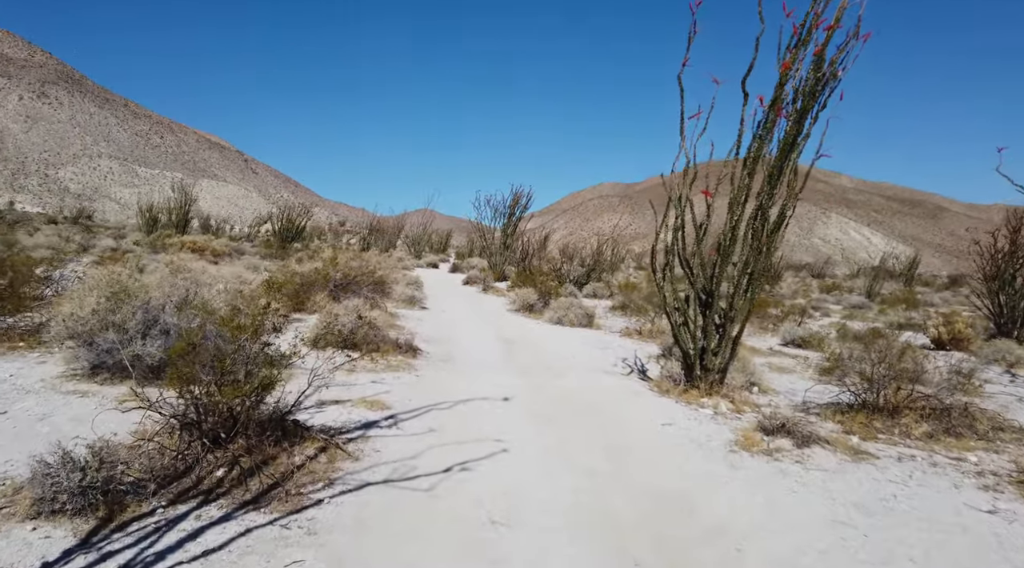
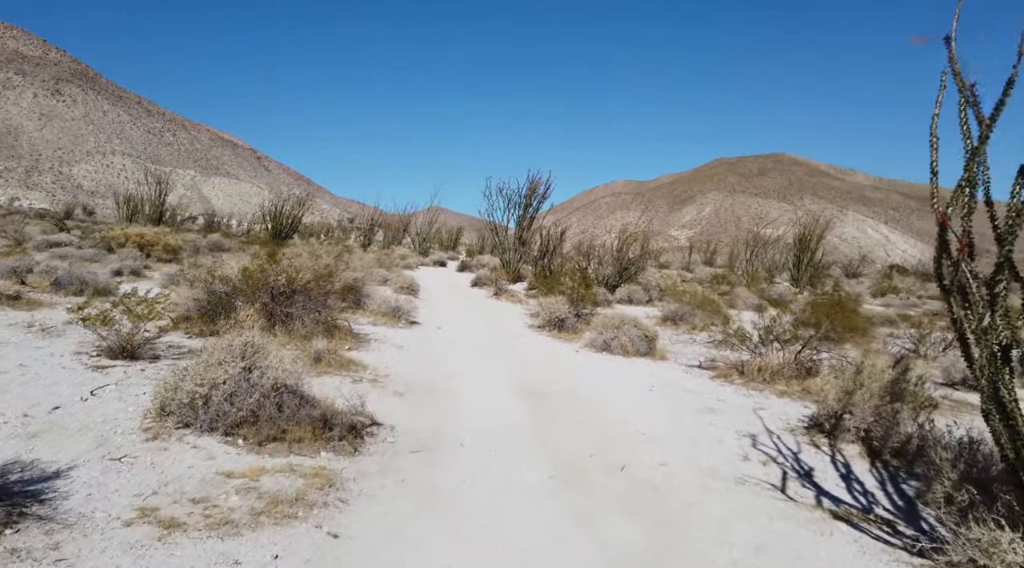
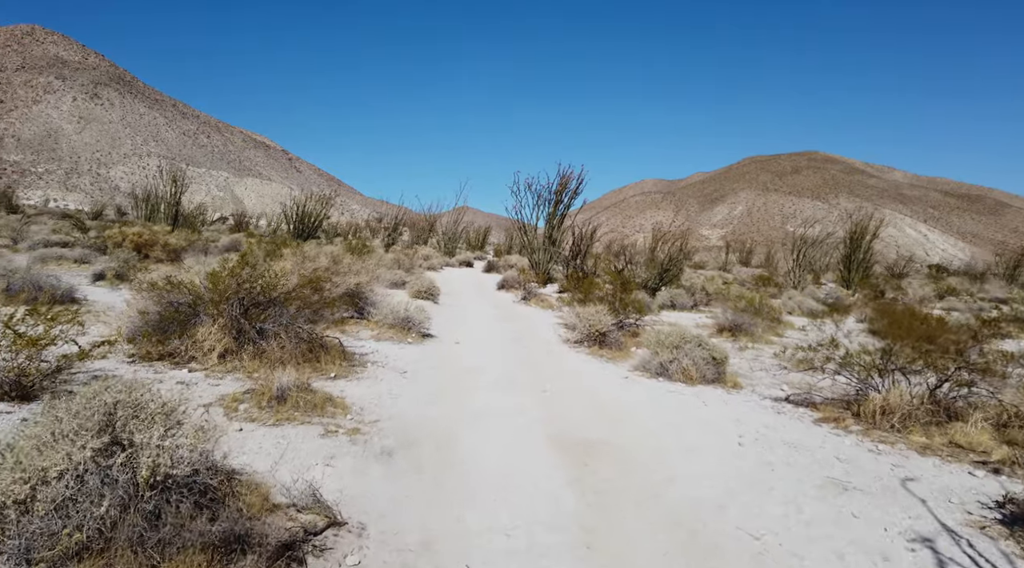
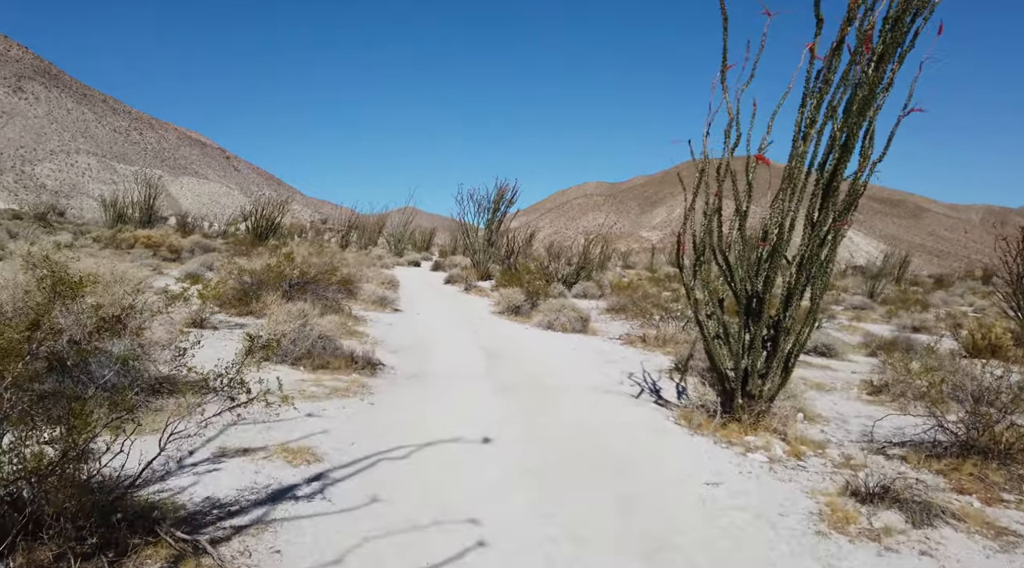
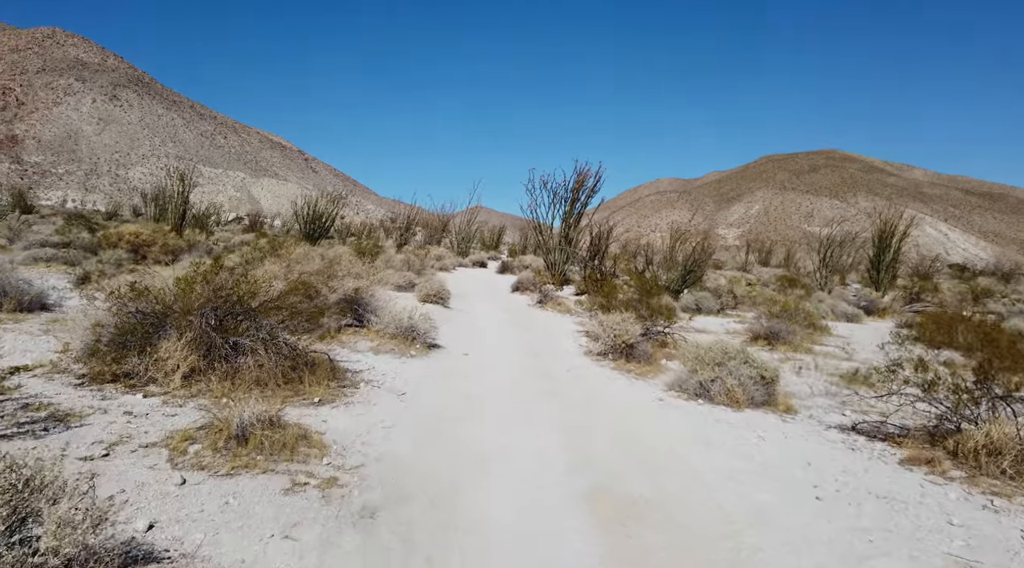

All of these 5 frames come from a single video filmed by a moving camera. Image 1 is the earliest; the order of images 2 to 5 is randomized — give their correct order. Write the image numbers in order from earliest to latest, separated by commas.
4, 2, 3, 5
